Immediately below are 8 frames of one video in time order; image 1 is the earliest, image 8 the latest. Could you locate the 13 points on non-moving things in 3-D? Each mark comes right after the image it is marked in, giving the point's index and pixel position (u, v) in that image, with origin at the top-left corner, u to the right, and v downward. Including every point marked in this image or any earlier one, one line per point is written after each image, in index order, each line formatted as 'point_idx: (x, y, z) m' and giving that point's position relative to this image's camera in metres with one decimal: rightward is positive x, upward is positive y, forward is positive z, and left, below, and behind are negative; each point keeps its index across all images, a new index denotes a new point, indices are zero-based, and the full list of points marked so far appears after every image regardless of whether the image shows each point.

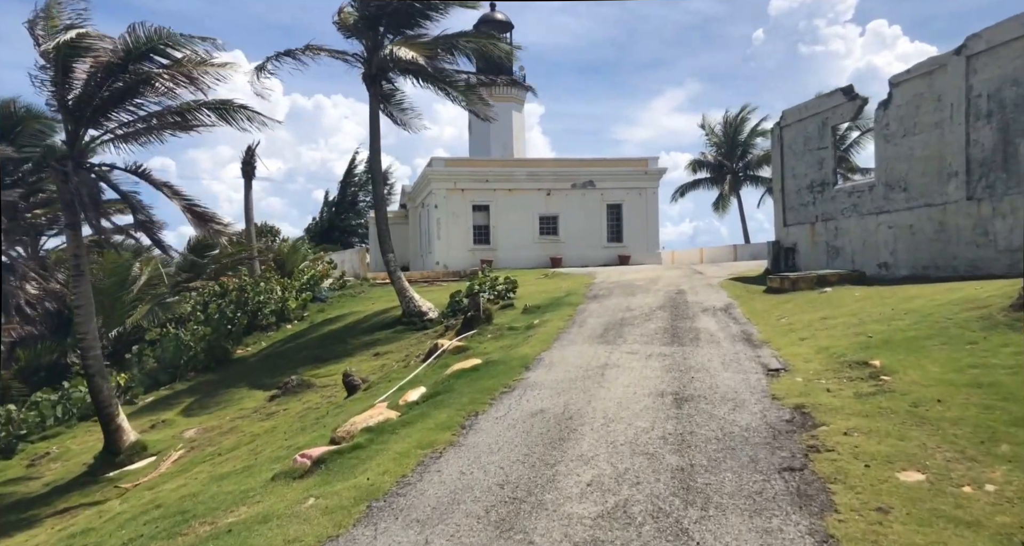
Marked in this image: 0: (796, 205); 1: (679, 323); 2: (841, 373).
0: (+6.8, +1.6, +15.5) m
1: (+2.6, -0.8, +9.9) m
2: (+3.1, -1.0, +6.1) m
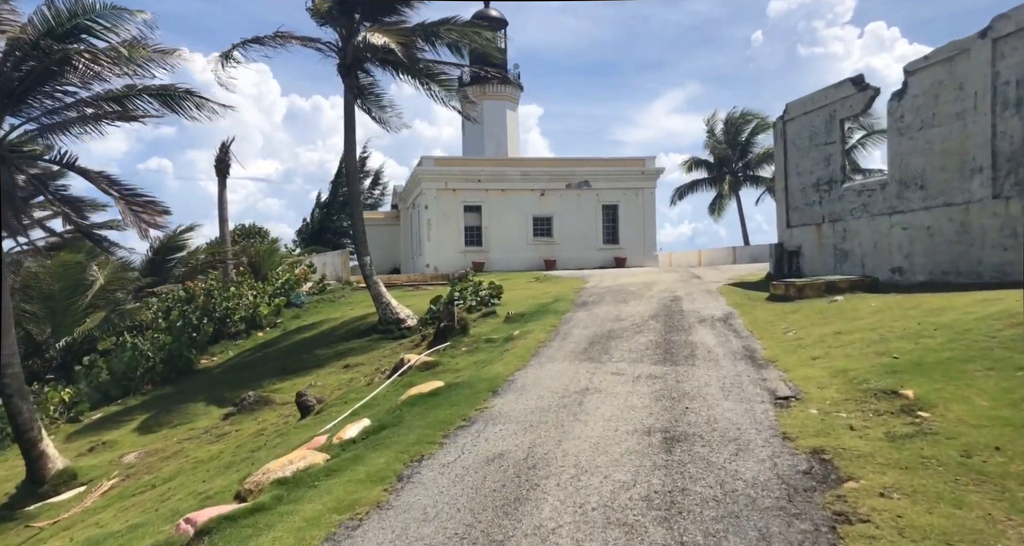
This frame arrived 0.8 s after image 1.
0: (+6.5, +1.5, +14.5) m
1: (+2.2, -0.9, +8.9) m
2: (+2.8, -1.0, +5.1) m
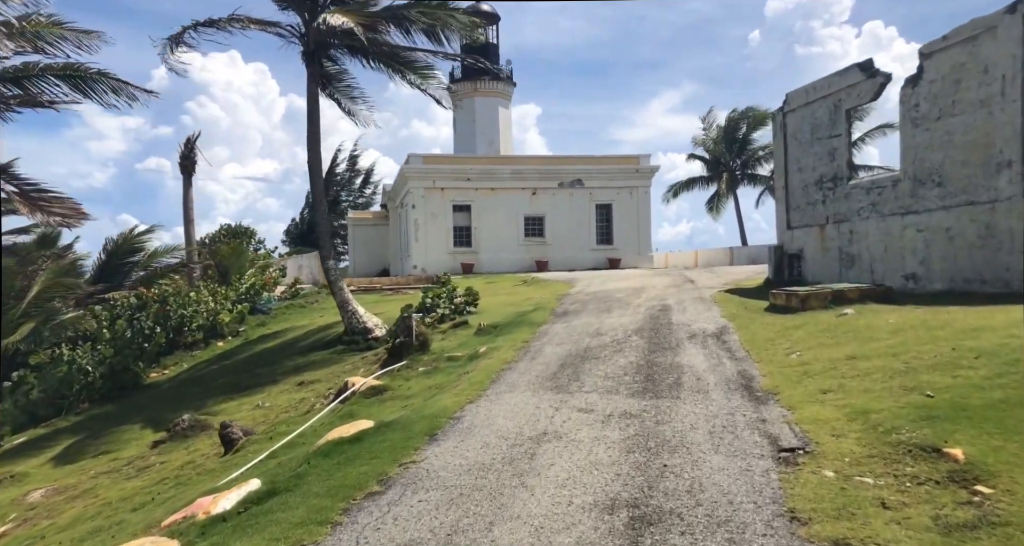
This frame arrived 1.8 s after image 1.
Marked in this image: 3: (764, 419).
0: (+6.0, +1.4, +13.3) m
1: (+1.7, -1.0, +7.6) m
2: (+2.3, -1.2, +3.9) m
3: (+2.0, -1.2, +5.2) m
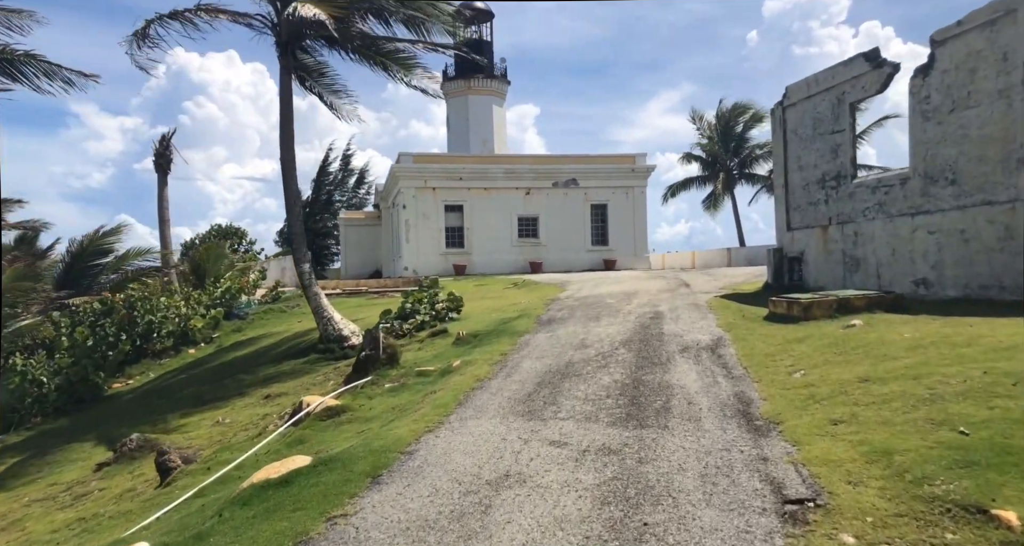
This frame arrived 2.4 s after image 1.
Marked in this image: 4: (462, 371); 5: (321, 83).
0: (+5.7, +1.3, +12.5) m
1: (+1.4, -1.1, +6.9) m
2: (+2.0, -1.3, +3.1) m
3: (+1.7, -1.2, +4.4) m
4: (-0.6, -1.2, +8.0) m
5: (-4.5, +4.5, +15.4) m
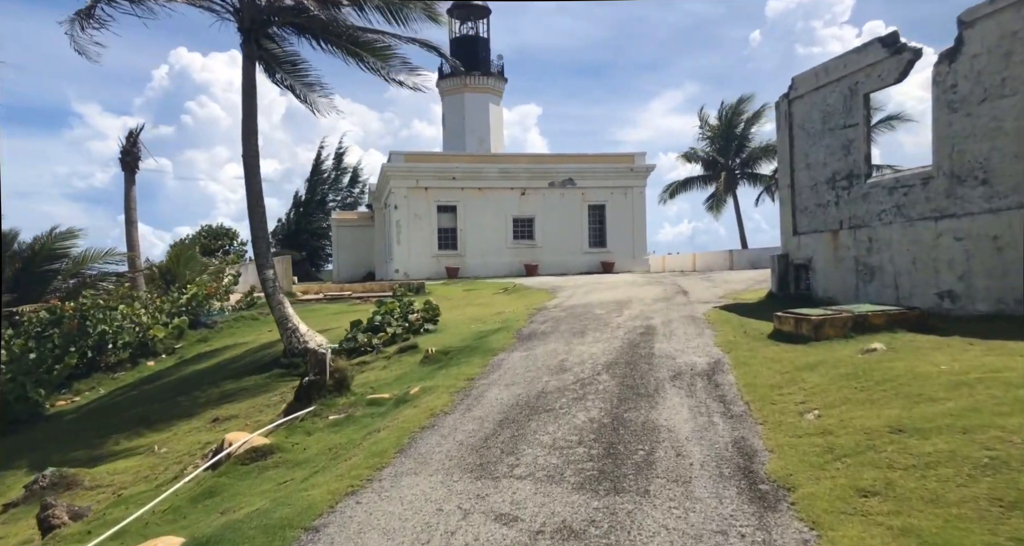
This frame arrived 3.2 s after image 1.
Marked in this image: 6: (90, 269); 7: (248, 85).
0: (+5.3, +1.2, +11.4) m
1: (+1.0, -1.2, +5.8) m
2: (+1.6, -1.4, +2.0) m
3: (+1.3, -1.4, +3.3) m
4: (-1.0, -1.4, +6.9) m
5: (-4.9, +4.3, +14.3) m
6: (-8.7, 0.0, +12.9) m
7: (-5.2, +3.7, +12.8) m
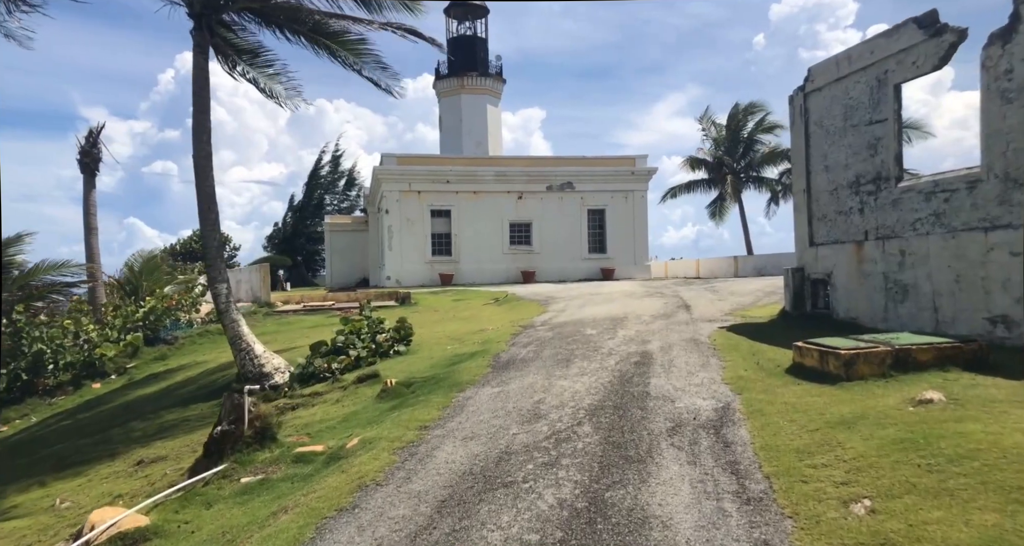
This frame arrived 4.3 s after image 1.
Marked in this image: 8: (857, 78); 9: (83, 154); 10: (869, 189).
0: (+5.0, +0.9, +10.0) m
1: (+0.7, -1.4, +4.4) m
2: (+1.2, -1.6, +0.6) m
3: (+1.0, -1.6, +1.9) m
4: (-1.4, -1.6, +5.5) m
5: (-5.2, +4.1, +13.0) m
6: (-9.0, -0.2, +11.6) m
7: (-5.5, +3.5, +11.5) m
8: (+5.0, +2.8, +9.4) m
9: (-11.2, +3.1, +16.9) m
10: (+5.1, +1.2, +9.2) m
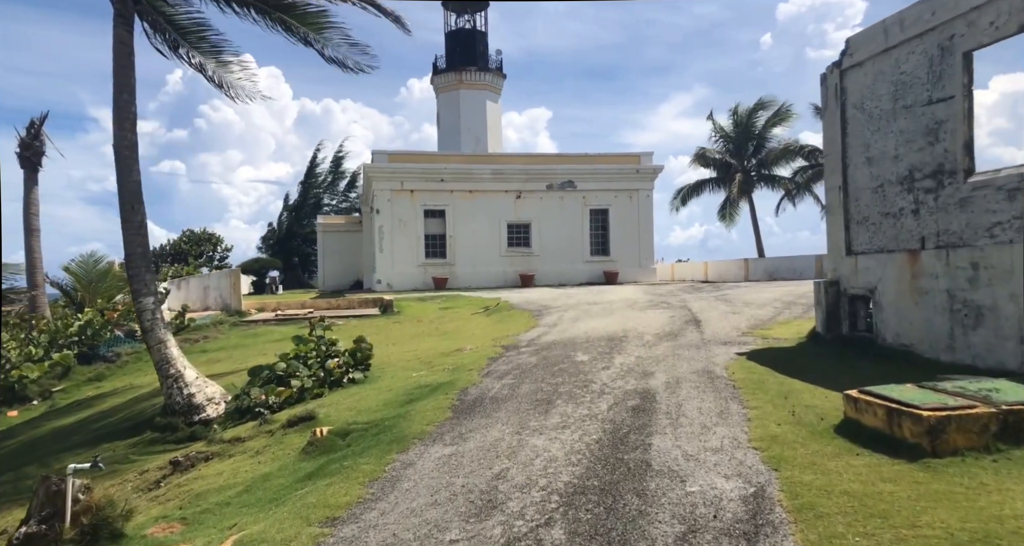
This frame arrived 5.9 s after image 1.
0: (+4.6, +0.7, +8.2) m
1: (+0.3, -1.6, +2.6) m
2: (+0.8, -1.8, -1.2) m
3: (+0.5, -1.8, +0.1) m
4: (-1.7, -1.8, +3.7) m
5: (-5.5, +3.9, +11.2) m
6: (-9.3, -0.4, +9.9) m
7: (-5.9, +3.3, +9.7) m
8: (+4.7, +2.6, +7.5) m
9: (-11.5, +2.9, +15.2) m
10: (+4.8, +1.0, +7.4) m
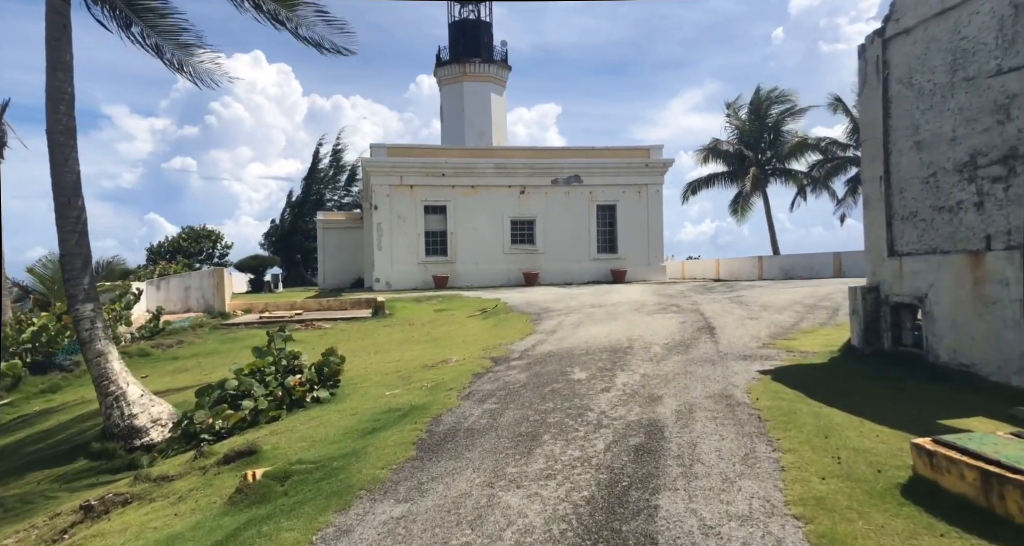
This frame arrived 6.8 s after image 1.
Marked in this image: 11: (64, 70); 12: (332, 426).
0: (+4.4, +0.7, +6.9) m
1: (0.0, -1.7, +1.4) m
2: (+0.5, -1.9, -2.4) m
3: (+0.3, -1.9, -1.1) m
4: (-2.0, -1.8, +2.6) m
5: (-5.6, +3.9, +10.1) m
6: (-9.5, -0.4, +8.8) m
7: (-6.0, +3.3, +8.6) m
8: (+4.5, +2.6, +6.2) m
9: (-11.6, +2.9, +14.1) m
10: (+4.6, +0.9, +6.1) m
11: (-5.9, +2.7, +8.5) m
12: (-1.9, -1.6, +7.0) m
